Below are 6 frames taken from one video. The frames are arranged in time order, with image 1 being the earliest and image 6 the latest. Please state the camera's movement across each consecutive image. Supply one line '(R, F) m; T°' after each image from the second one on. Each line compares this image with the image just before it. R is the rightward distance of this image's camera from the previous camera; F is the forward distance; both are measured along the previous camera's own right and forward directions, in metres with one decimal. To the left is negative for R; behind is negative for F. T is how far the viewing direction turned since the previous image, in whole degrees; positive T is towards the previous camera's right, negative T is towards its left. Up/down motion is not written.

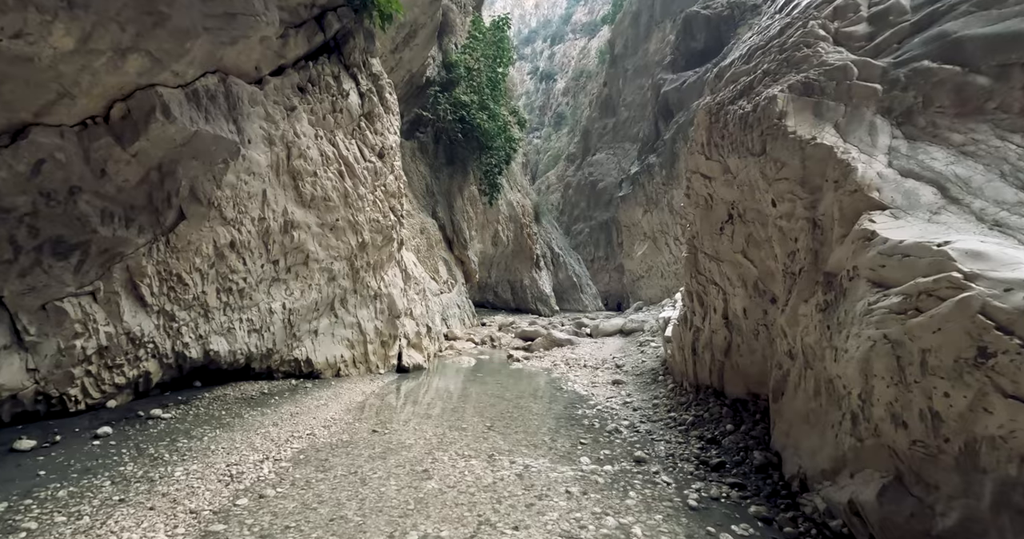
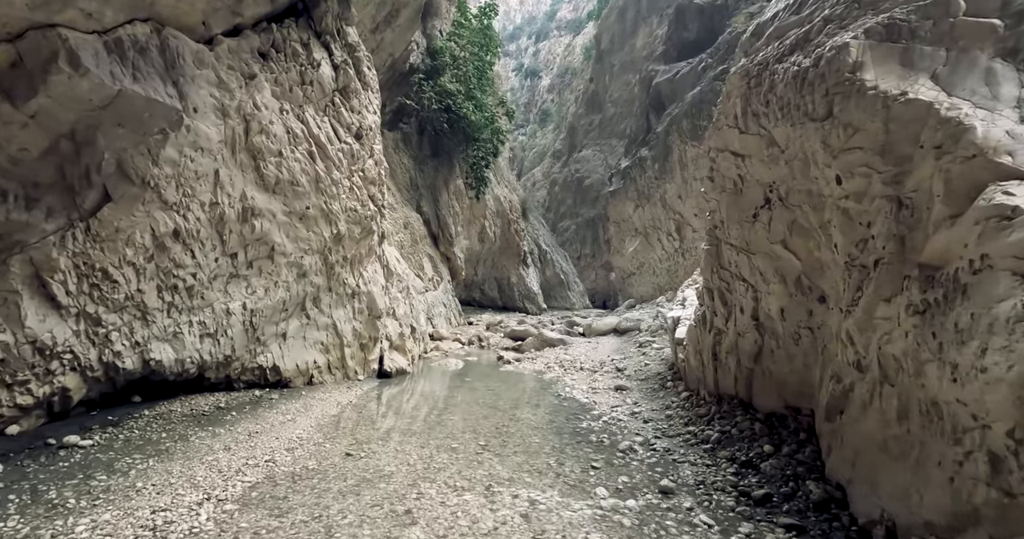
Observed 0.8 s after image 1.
(-0.1, +1.0) m; +1°
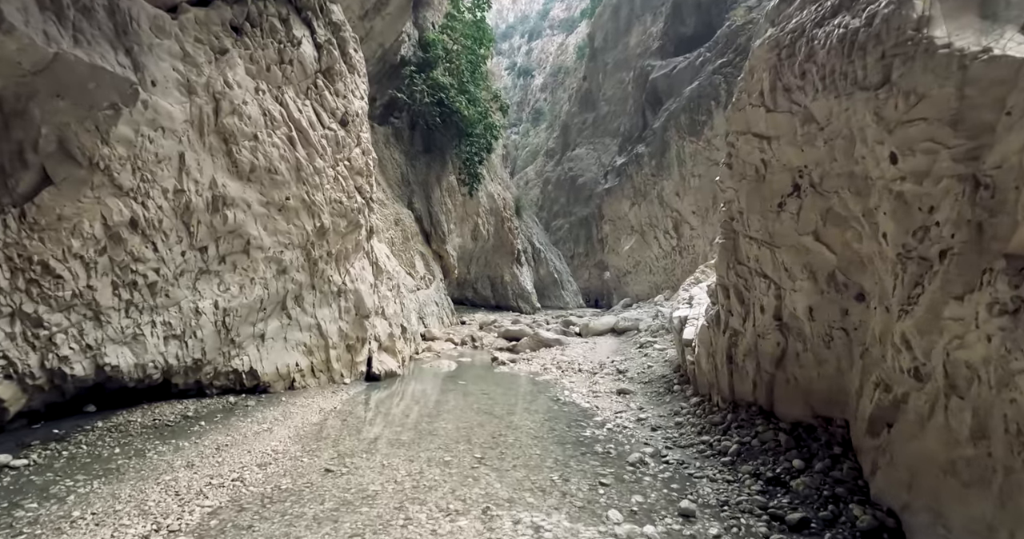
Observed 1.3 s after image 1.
(-0.1, +0.6) m; +1°
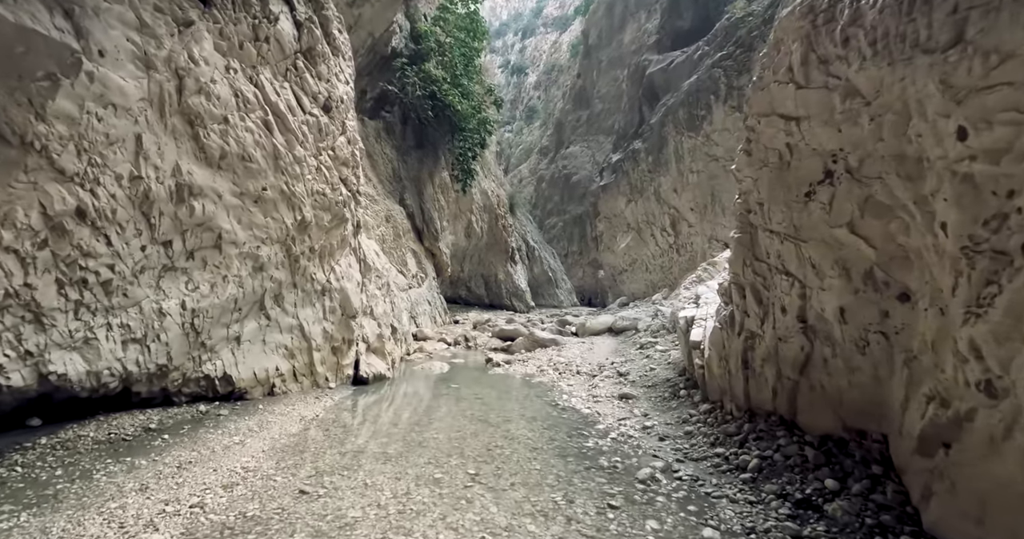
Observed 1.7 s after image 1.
(0.0, +0.6) m; +1°
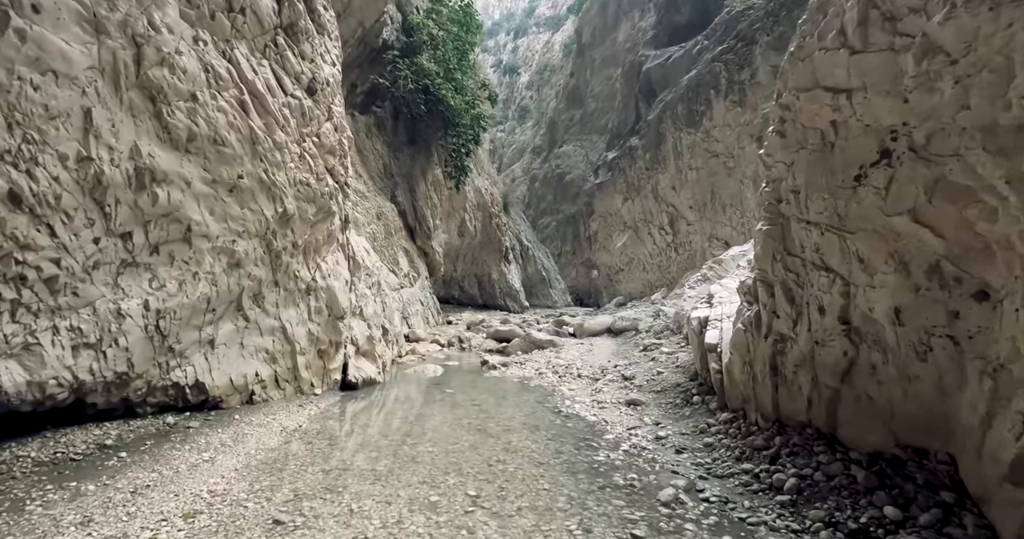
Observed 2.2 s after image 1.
(-0.1, +0.6) m; +1°
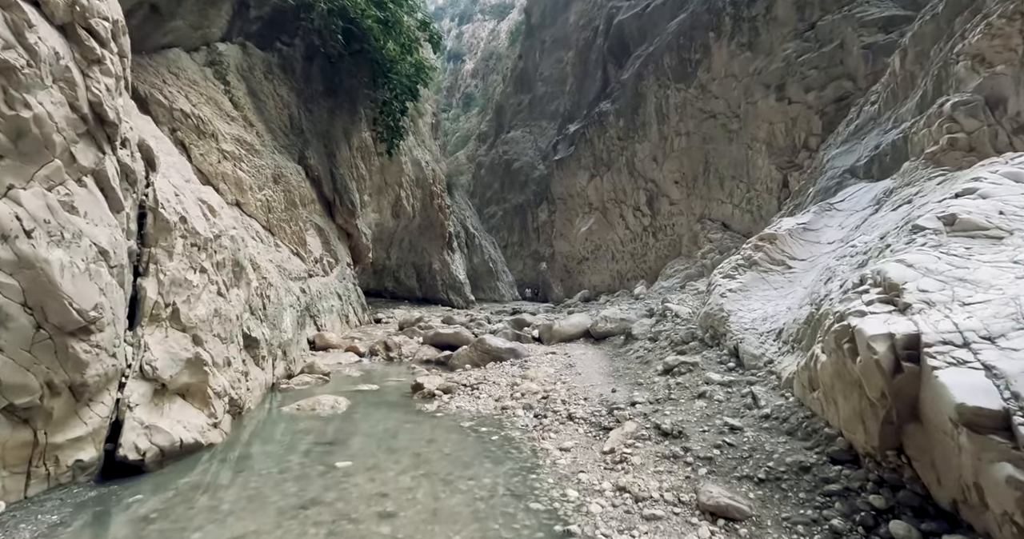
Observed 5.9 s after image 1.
(-0.1, +4.8) m; +6°
